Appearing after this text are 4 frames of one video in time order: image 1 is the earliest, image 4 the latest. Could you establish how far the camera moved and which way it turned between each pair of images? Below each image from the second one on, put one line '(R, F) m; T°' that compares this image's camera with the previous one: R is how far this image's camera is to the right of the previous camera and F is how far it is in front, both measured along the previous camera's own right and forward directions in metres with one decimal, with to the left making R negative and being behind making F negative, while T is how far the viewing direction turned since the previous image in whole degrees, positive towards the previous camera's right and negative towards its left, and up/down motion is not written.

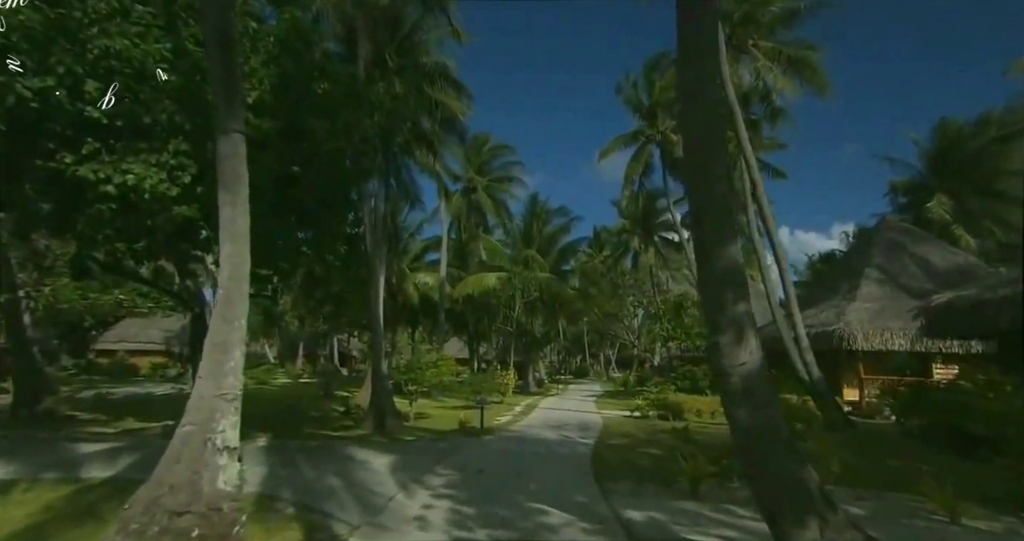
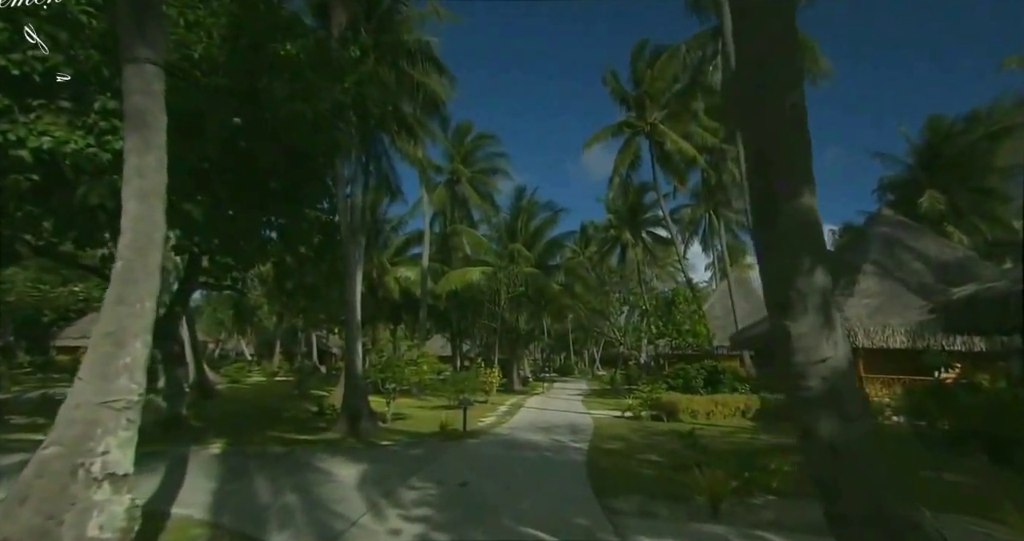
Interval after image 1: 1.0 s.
(0.0, +0.9) m; +2°
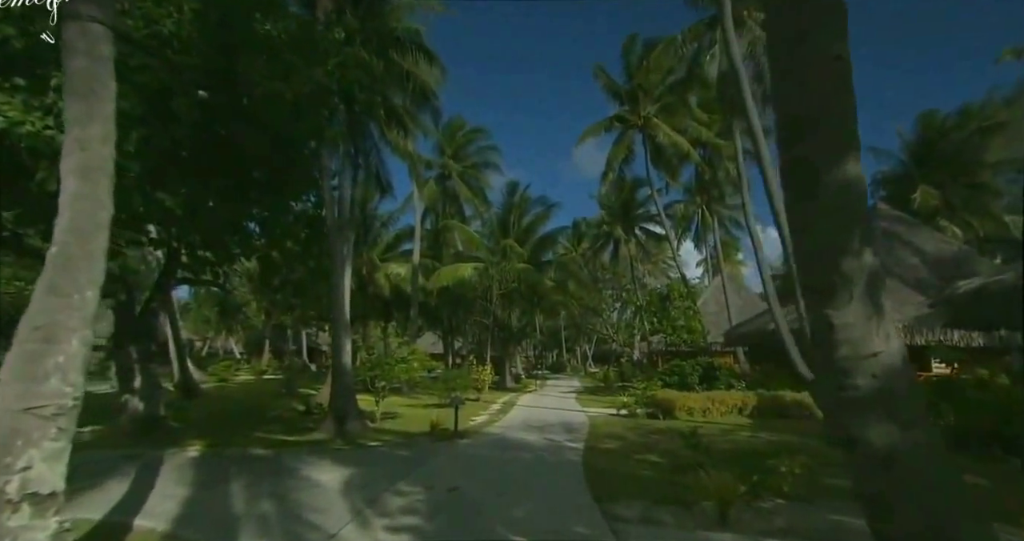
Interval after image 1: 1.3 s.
(0.0, +0.4) m; +1°
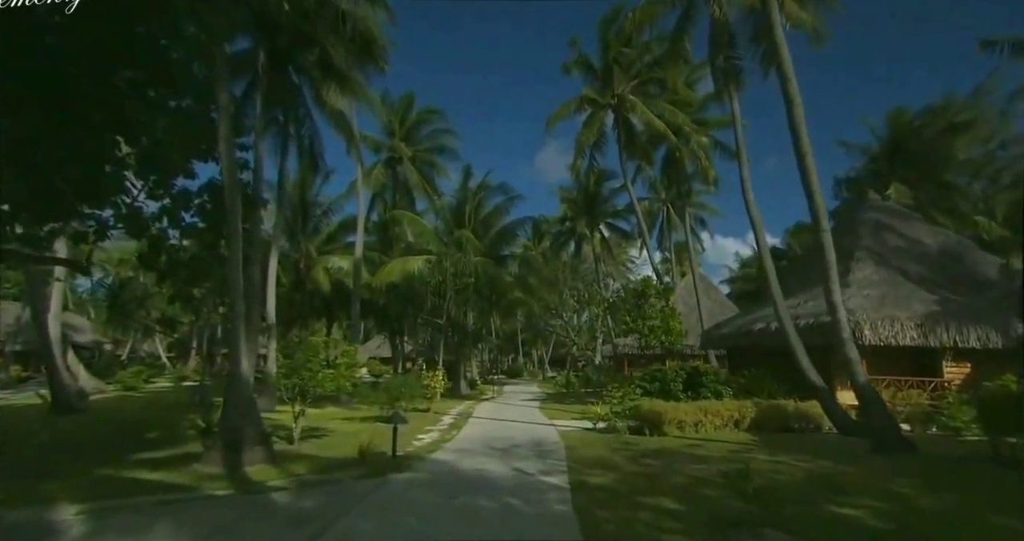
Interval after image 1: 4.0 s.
(-0.1, +2.5) m; +5°
